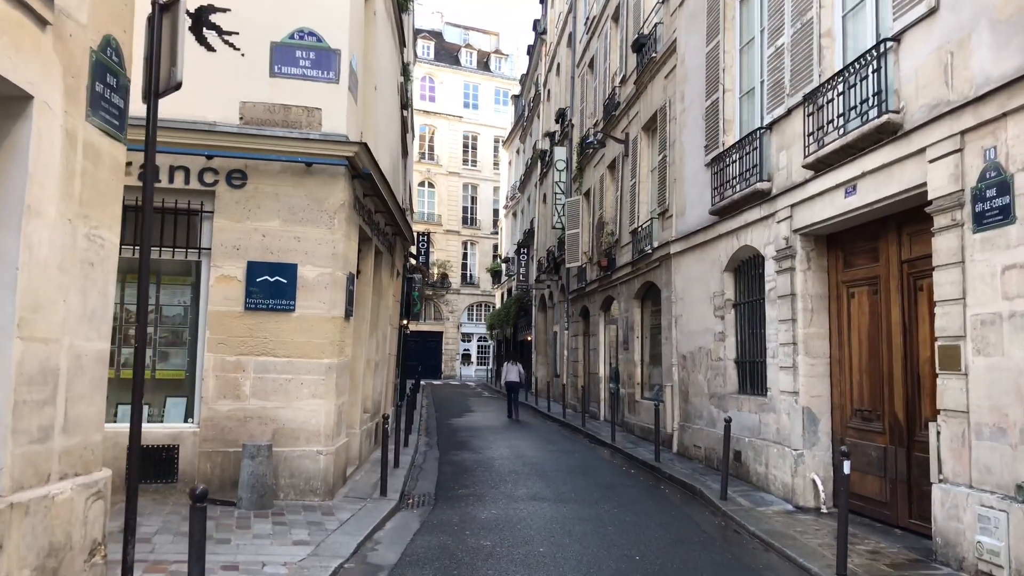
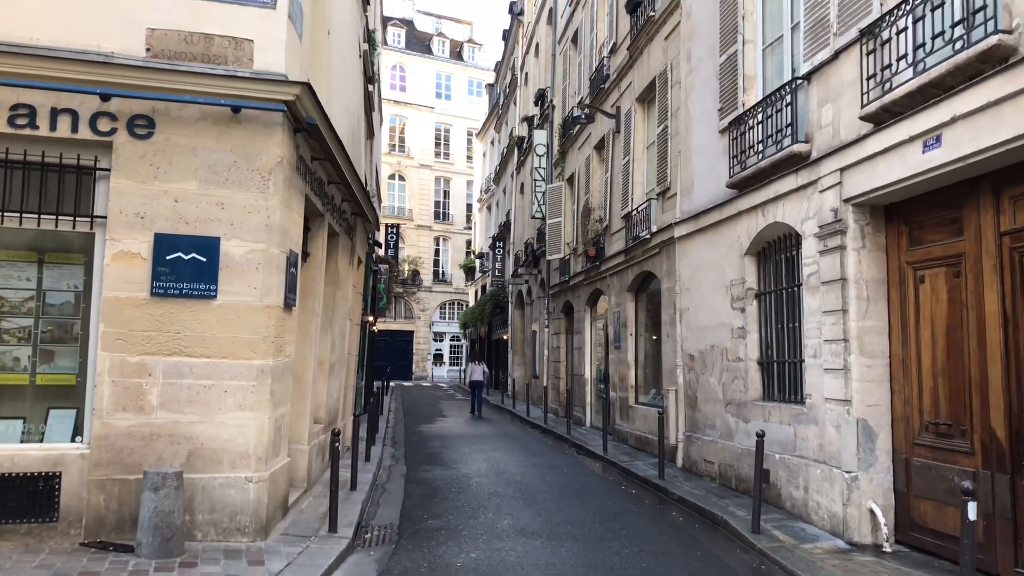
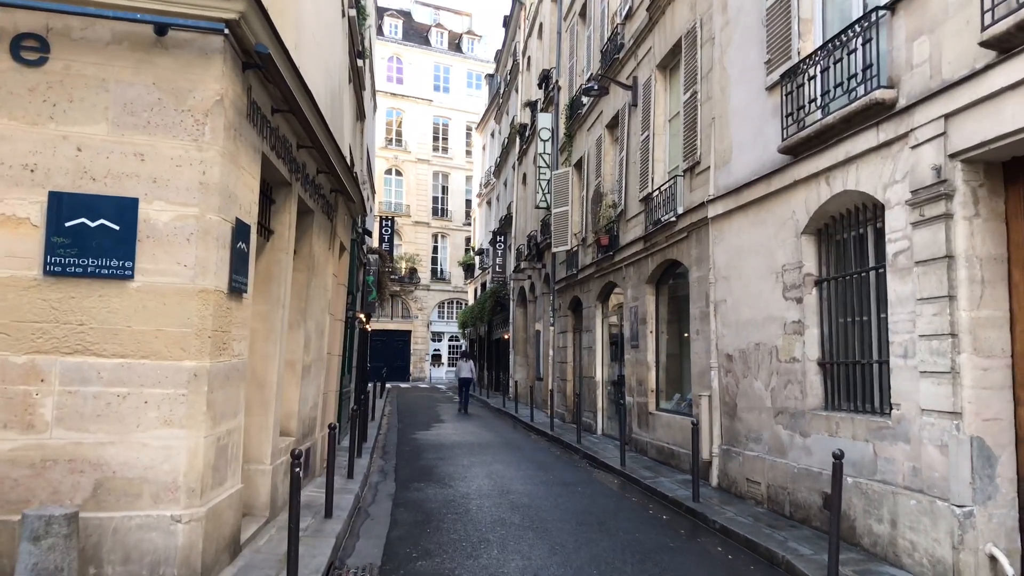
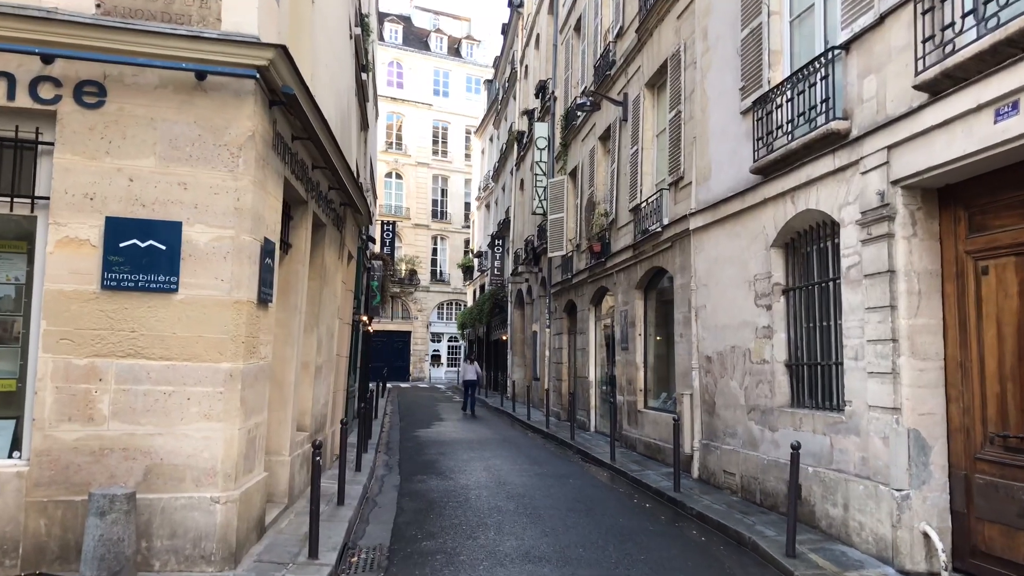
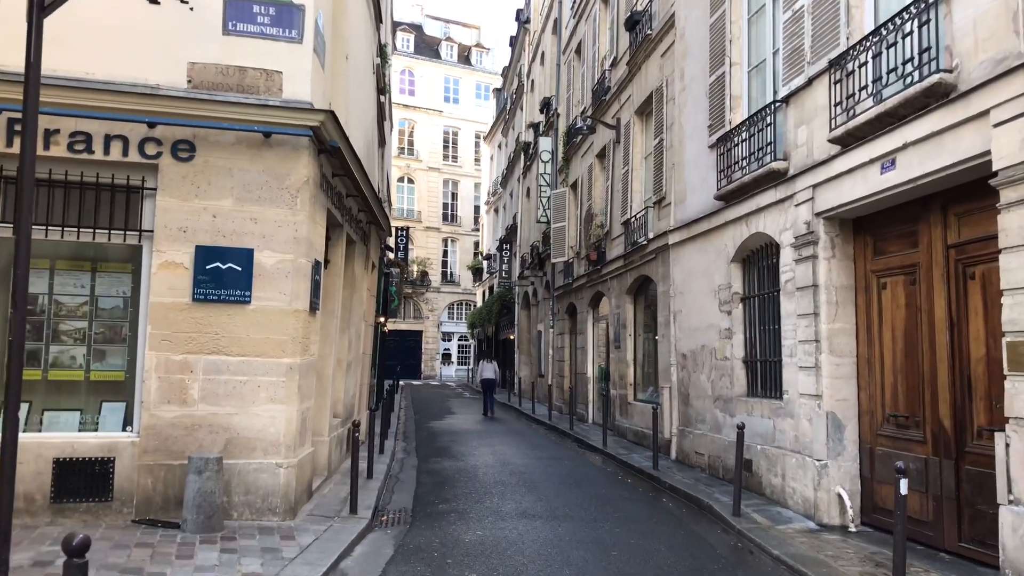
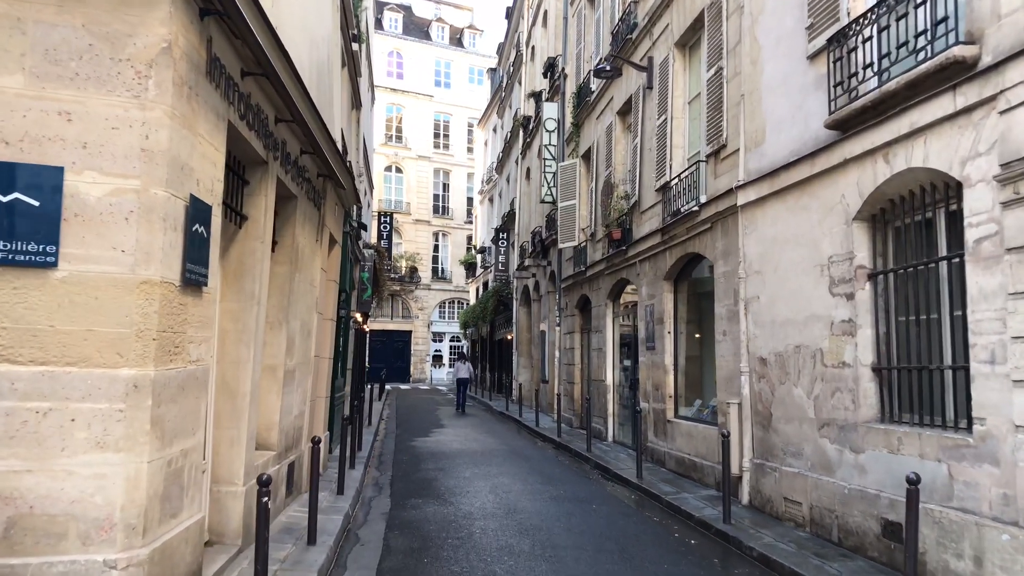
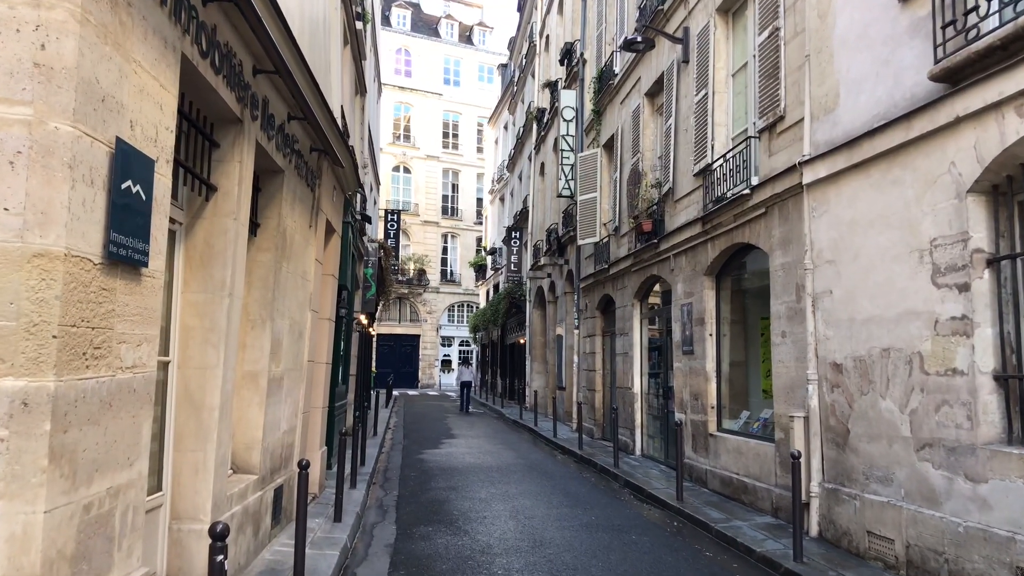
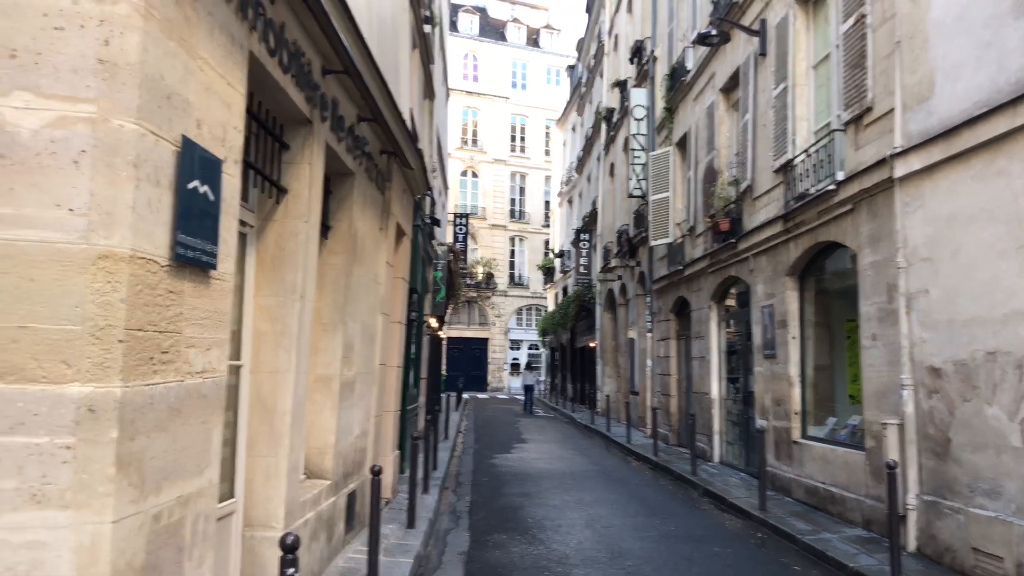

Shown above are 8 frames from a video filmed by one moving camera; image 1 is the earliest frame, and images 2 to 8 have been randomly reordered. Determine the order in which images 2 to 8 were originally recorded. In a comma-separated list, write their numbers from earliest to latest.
5, 2, 4, 3, 6, 7, 8
